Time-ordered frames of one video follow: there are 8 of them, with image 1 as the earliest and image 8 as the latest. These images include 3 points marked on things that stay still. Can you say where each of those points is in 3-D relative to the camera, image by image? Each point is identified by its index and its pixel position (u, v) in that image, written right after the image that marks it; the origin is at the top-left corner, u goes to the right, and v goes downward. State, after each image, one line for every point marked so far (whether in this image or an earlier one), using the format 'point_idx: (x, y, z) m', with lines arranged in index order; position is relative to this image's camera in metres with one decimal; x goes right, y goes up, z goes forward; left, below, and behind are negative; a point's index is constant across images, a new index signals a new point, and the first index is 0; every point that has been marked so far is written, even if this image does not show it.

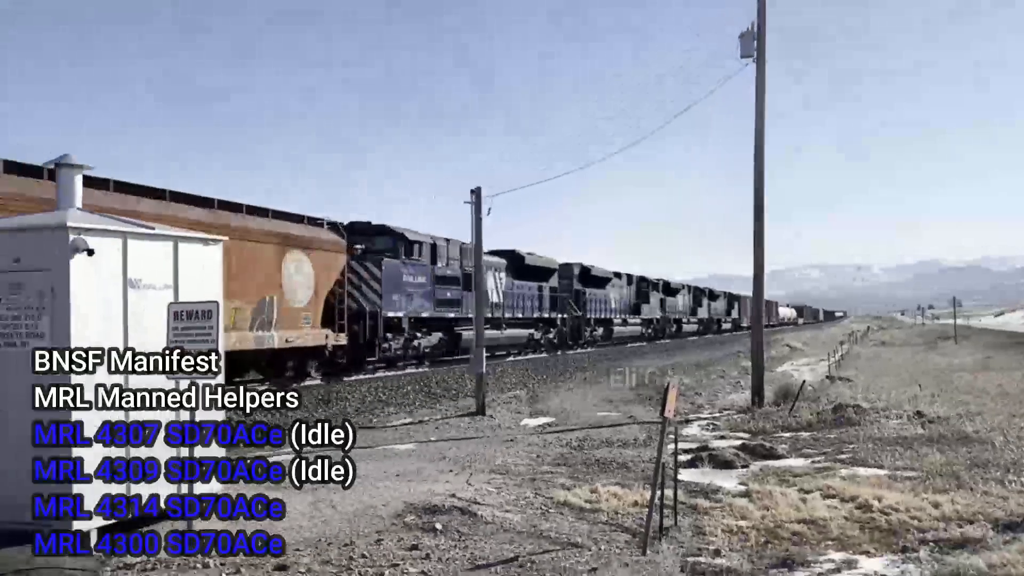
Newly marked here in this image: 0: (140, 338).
0: (-3.1, -0.4, +5.2) m
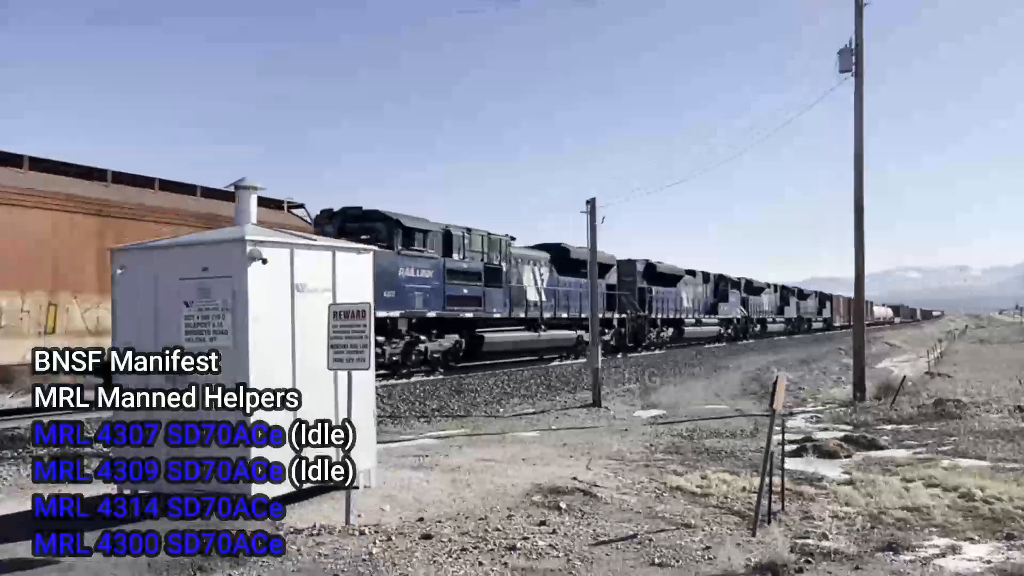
0: (-1.9, -0.5, +6.0) m
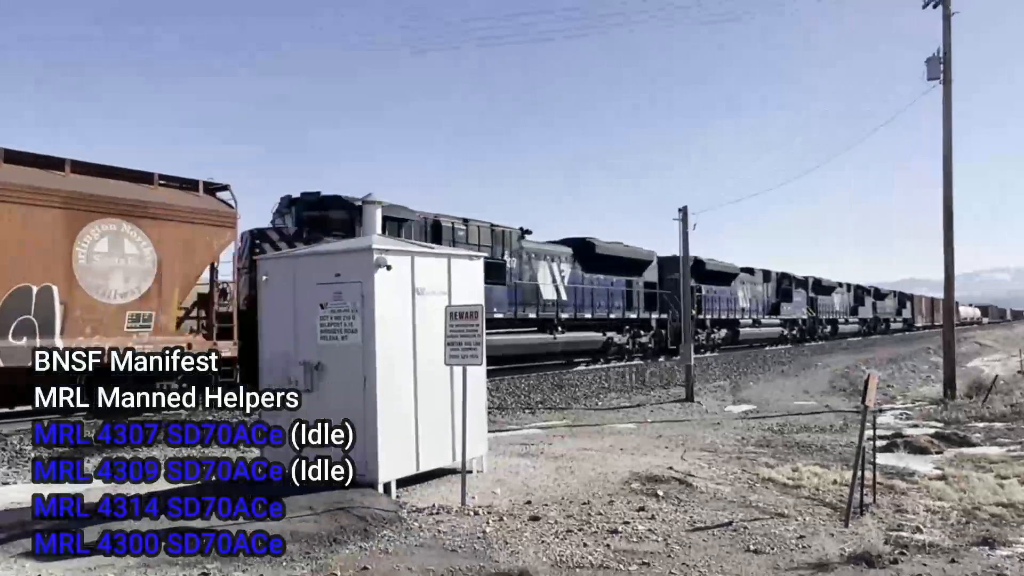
0: (-0.9, -0.5, +6.6) m
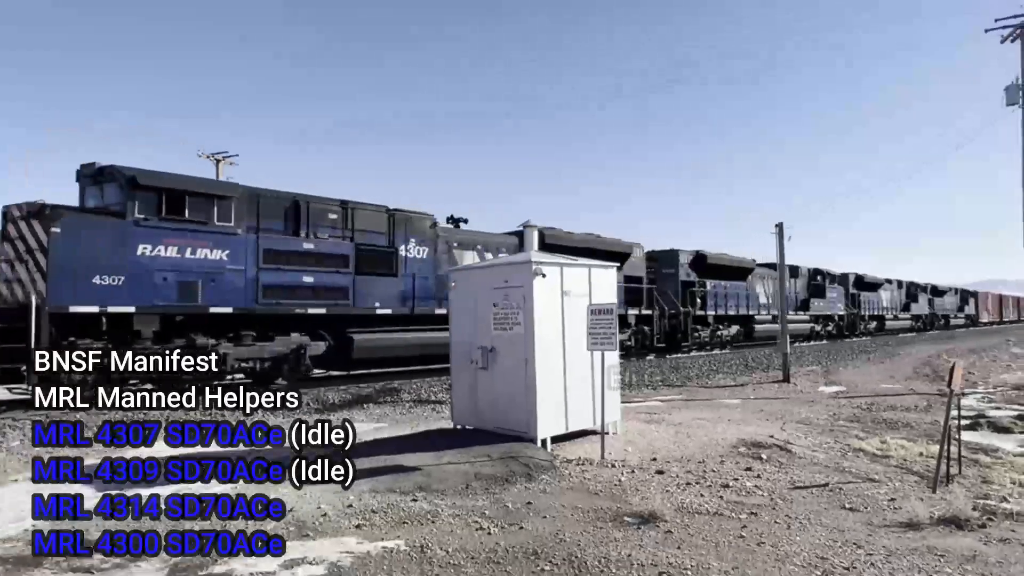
0: (+0.8, -0.5, +8.5) m
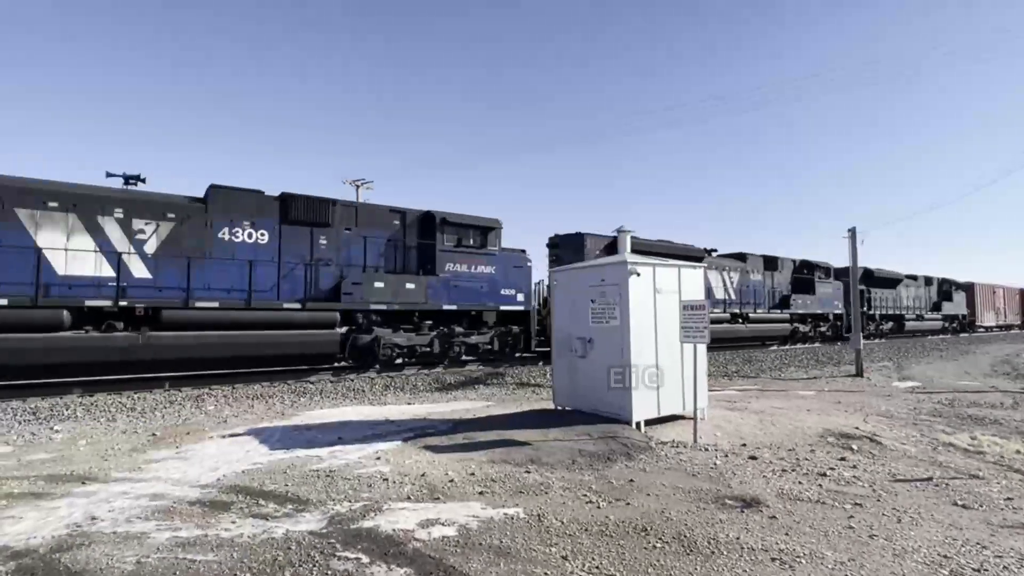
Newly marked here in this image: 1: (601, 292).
0: (+2.2, -0.5, +9.4) m
1: (+1.3, 0.0, +9.4) m
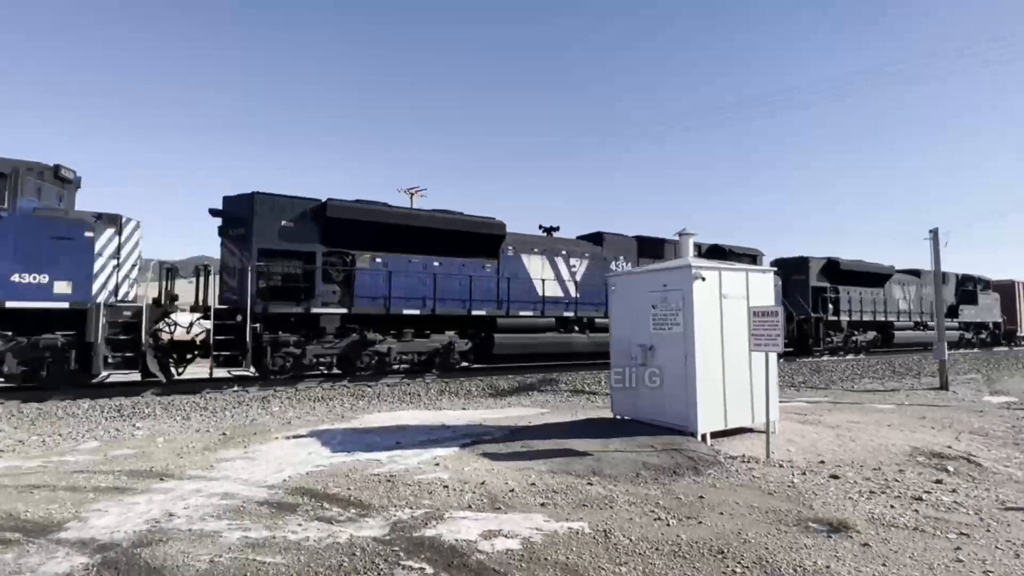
0: (+3.1, -0.6, +9.0) m
1: (+2.2, -0.1, +9.0) m
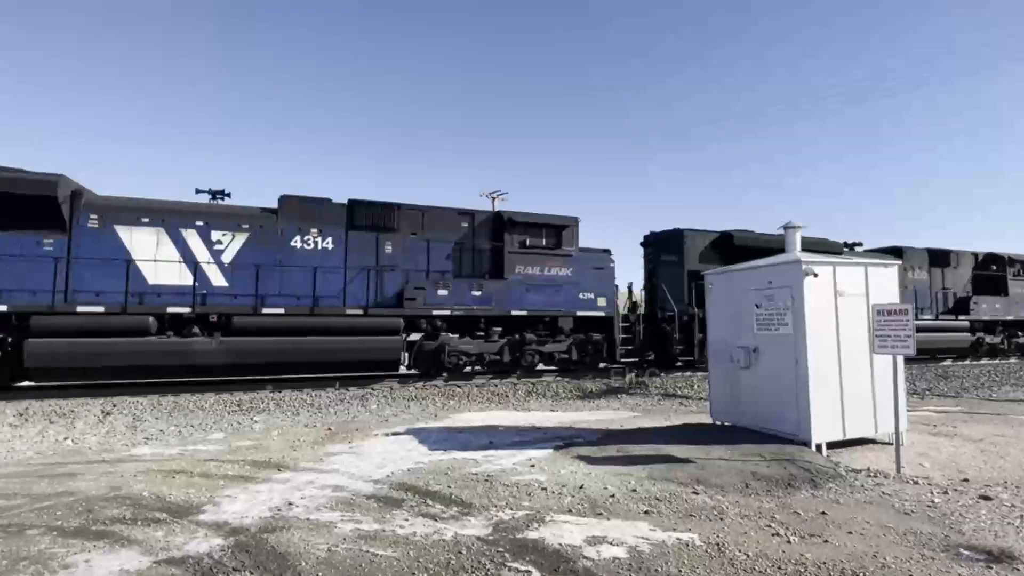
0: (+4.4, -0.6, +8.3) m
1: (+3.5, -0.1, +8.5) m
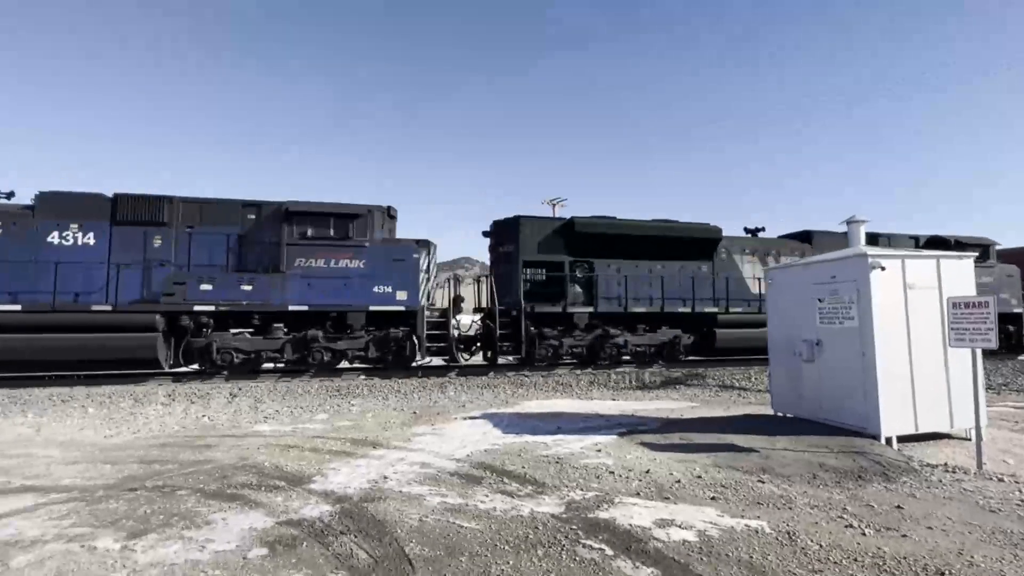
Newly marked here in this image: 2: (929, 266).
0: (+5.2, -0.5, +8.2) m
1: (+4.4, 0.0, +8.4) m
2: (+5.5, +0.3, +8.2) m
